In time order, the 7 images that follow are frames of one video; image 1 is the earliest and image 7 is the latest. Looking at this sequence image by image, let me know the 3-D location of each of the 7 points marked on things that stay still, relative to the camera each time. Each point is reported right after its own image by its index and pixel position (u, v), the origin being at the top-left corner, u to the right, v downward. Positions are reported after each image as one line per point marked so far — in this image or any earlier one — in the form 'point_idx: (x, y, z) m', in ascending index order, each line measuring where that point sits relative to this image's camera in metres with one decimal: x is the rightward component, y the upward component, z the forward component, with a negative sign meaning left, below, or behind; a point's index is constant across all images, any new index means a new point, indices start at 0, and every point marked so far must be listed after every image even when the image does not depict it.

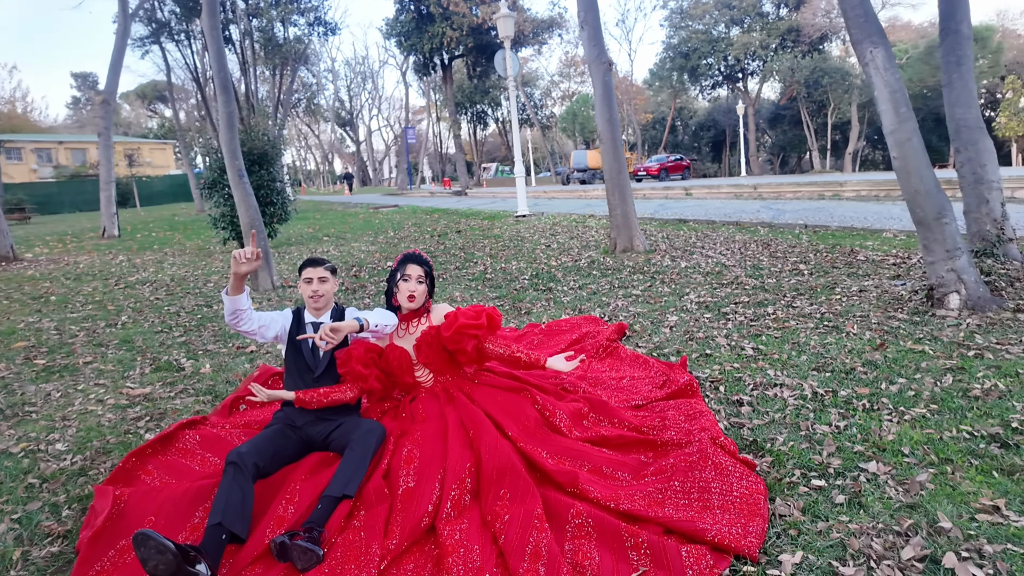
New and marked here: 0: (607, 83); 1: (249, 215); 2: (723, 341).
0: (+1.6, +3.5, +10.3) m
1: (-4.3, +1.2, +10.0) m
2: (+2.0, -0.5, +5.8) m
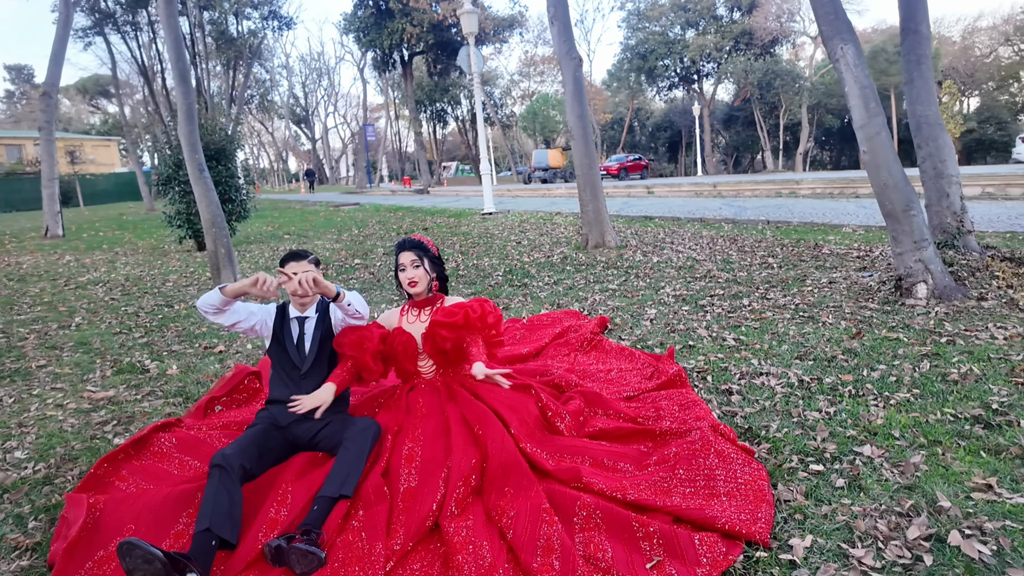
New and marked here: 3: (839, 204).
0: (+1.1, +3.6, +10.3) m
1: (-4.8, +1.2, +9.6) m
2: (+1.9, -0.4, +5.8) m
3: (+8.6, +2.2, +16.1) m
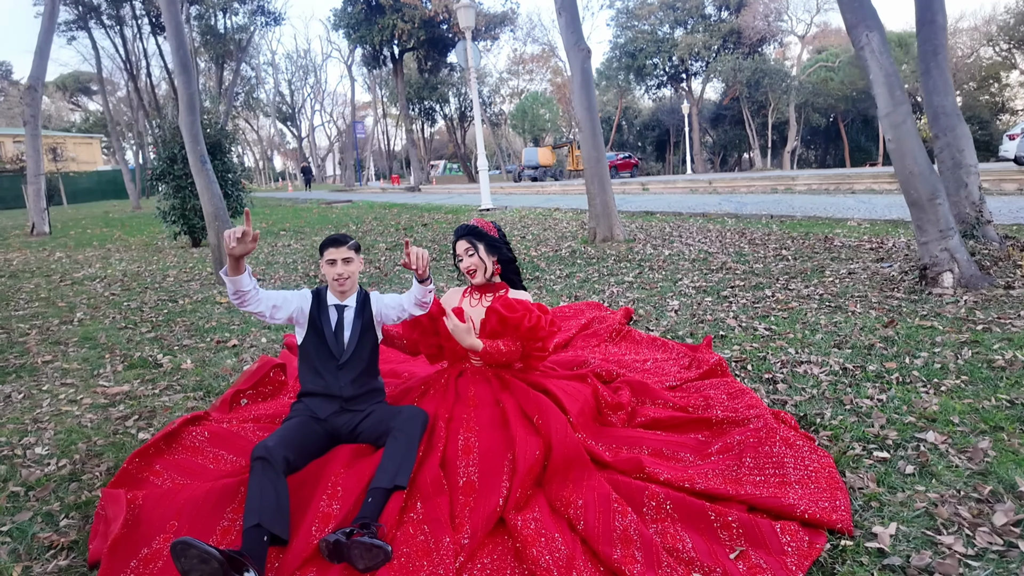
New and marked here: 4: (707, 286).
0: (+1.2, +3.7, +10.2) m
1: (-4.6, +1.3, +9.4) m
2: (+2.1, -0.3, +5.7) m
3: (+8.6, +2.3, +16.2) m
4: (+2.3, 0.0, +7.2) m
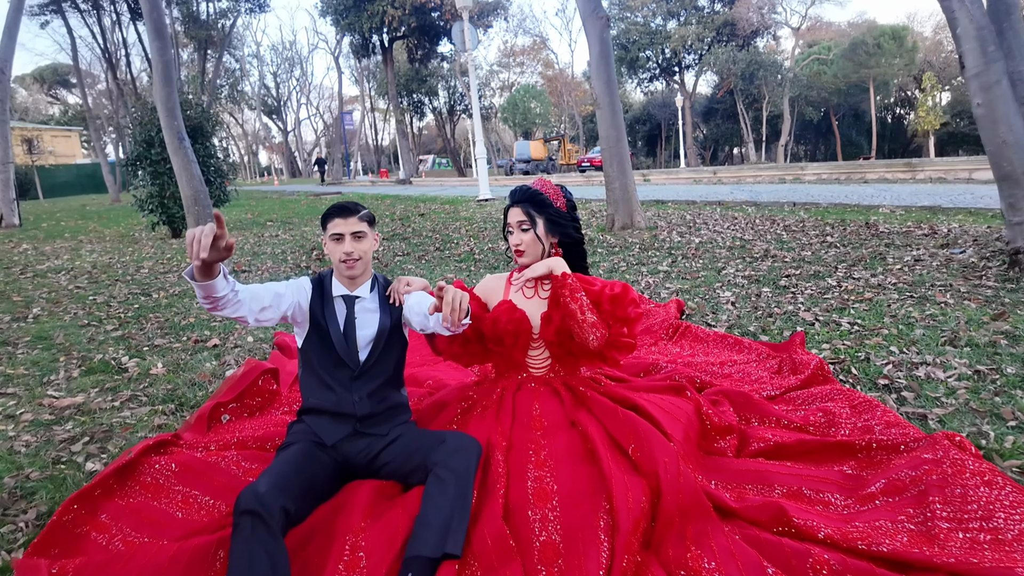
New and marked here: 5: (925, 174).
0: (+1.4, +3.8, +9.3) m
1: (-4.4, +1.4, +8.4) m
2: (+2.4, -0.2, +4.9) m
3: (+8.7, +2.5, +15.4) m
4: (+2.6, +0.1, +6.3) m
5: (+11.5, +3.2, +17.0) m
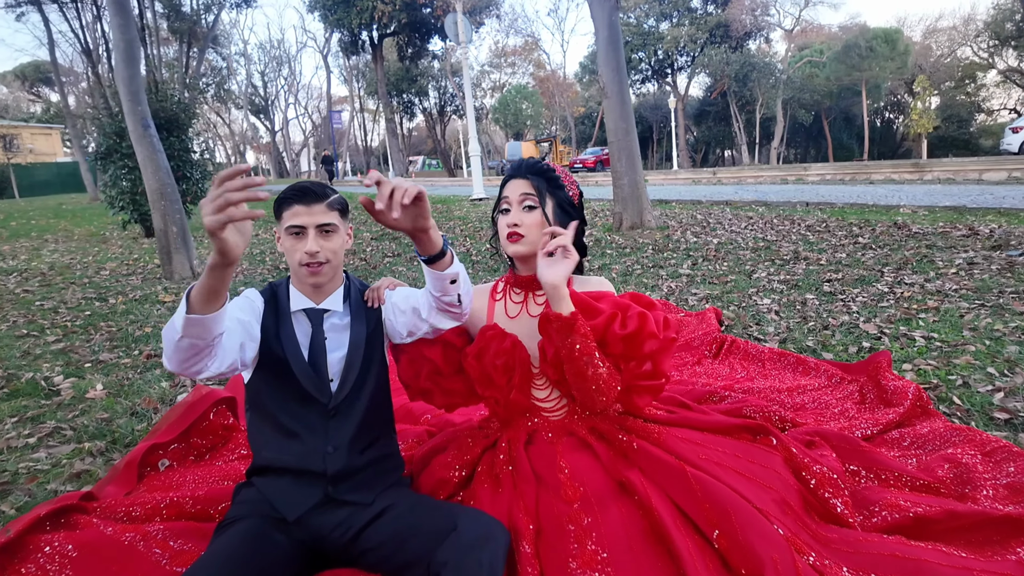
0: (+1.4, +3.7, +8.6) m
1: (-4.4, +1.3, +7.5) m
2: (+2.5, -0.3, +4.1) m
3: (+8.6, +2.4, +14.8) m
4: (+2.6, +0.1, +5.6) m
5: (+11.4, +3.1, +16.4) m
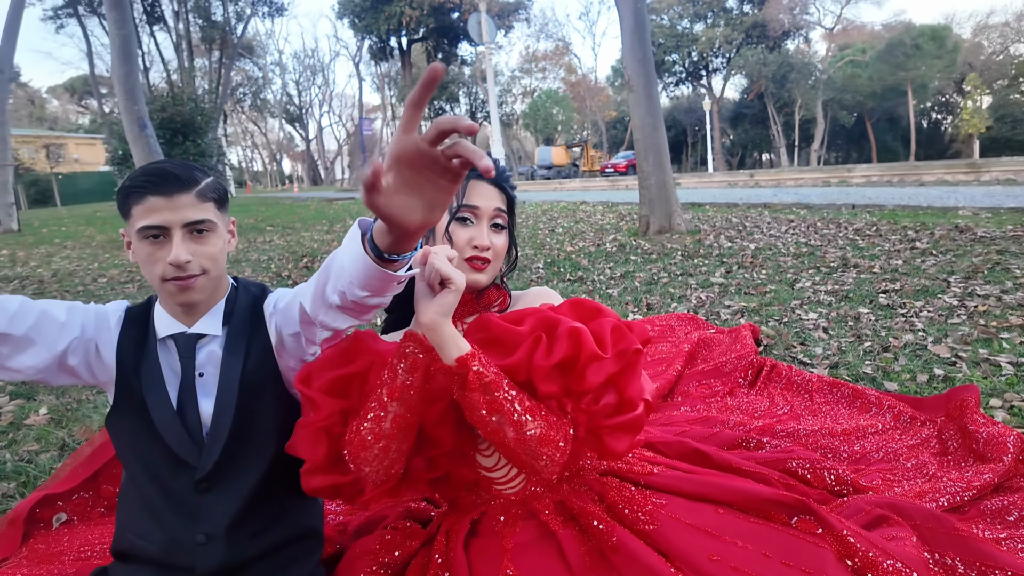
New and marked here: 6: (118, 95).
0: (+1.6, +3.6, +7.9) m
1: (-4.2, +1.2, +7.2) m
2: (+2.4, -0.4, +3.4) m
3: (+9.1, +2.2, +13.8) m
4: (+2.7, 0.0, +4.9) m
5: (+12.0, +2.9, +15.2) m
6: (-4.5, +2.2, +6.9) m
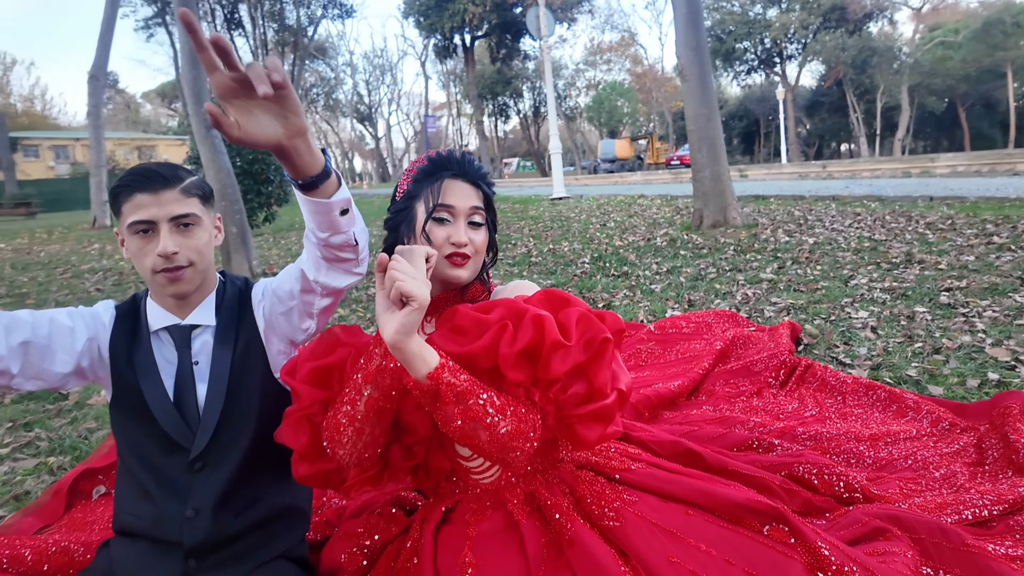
0: (+2.3, +3.6, +7.7) m
1: (-3.6, +1.3, +7.6) m
2: (+2.6, -0.3, +3.2) m
3: (+10.3, +2.2, +12.7) m
4: (+3.0, 0.0, +4.6) m
5: (+13.4, +2.9, +13.9) m
6: (-3.9, +2.3, +7.3) m
